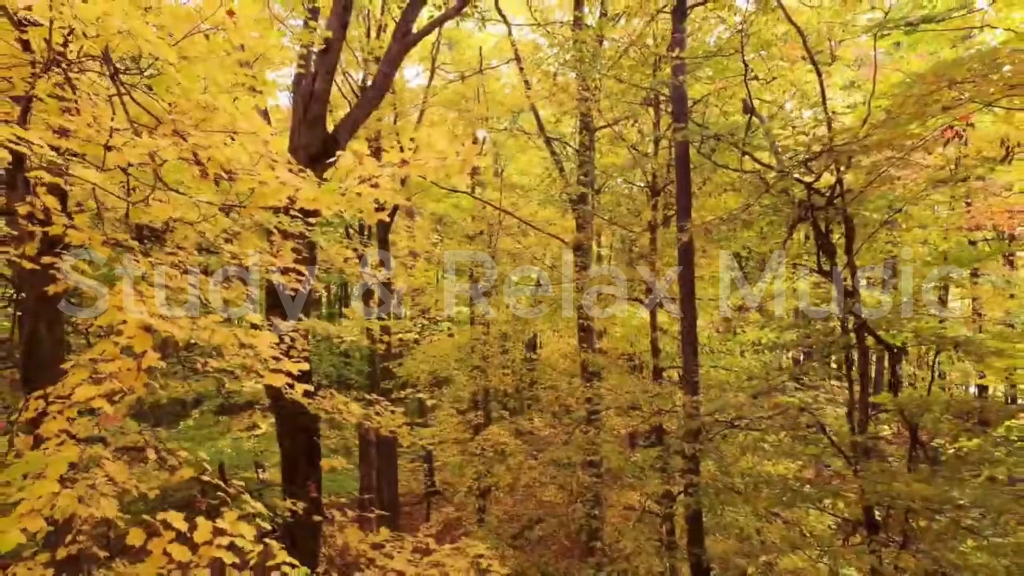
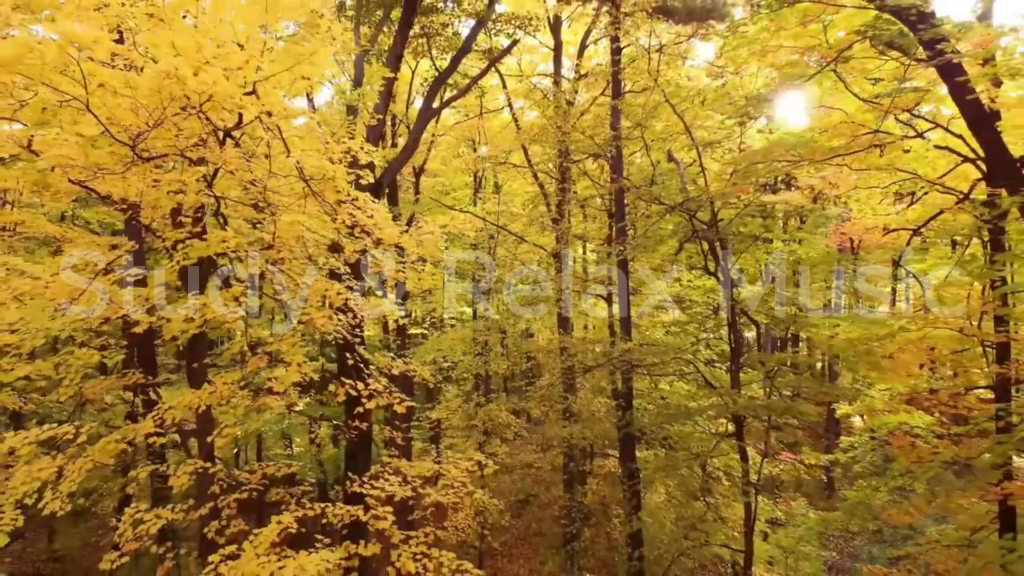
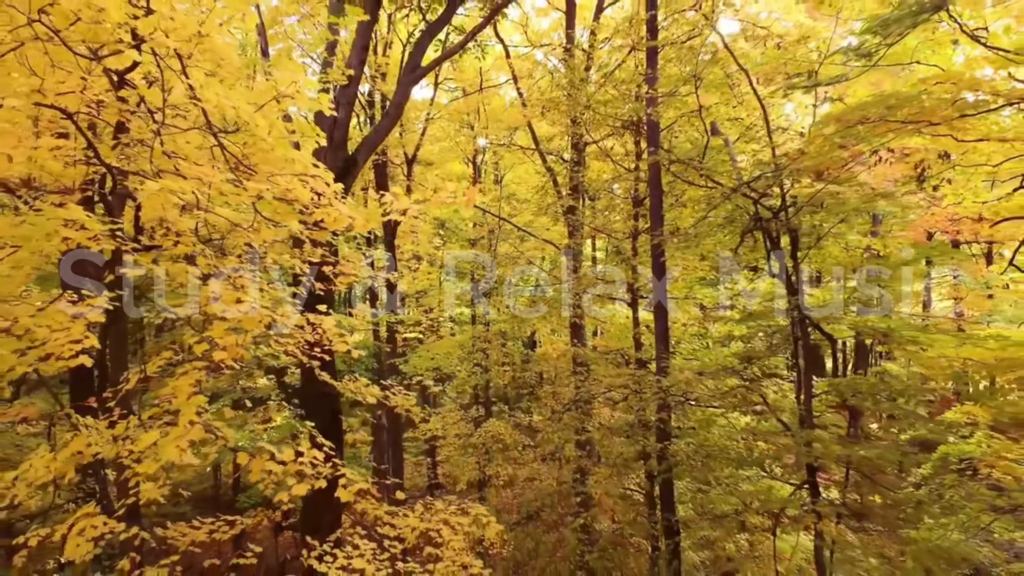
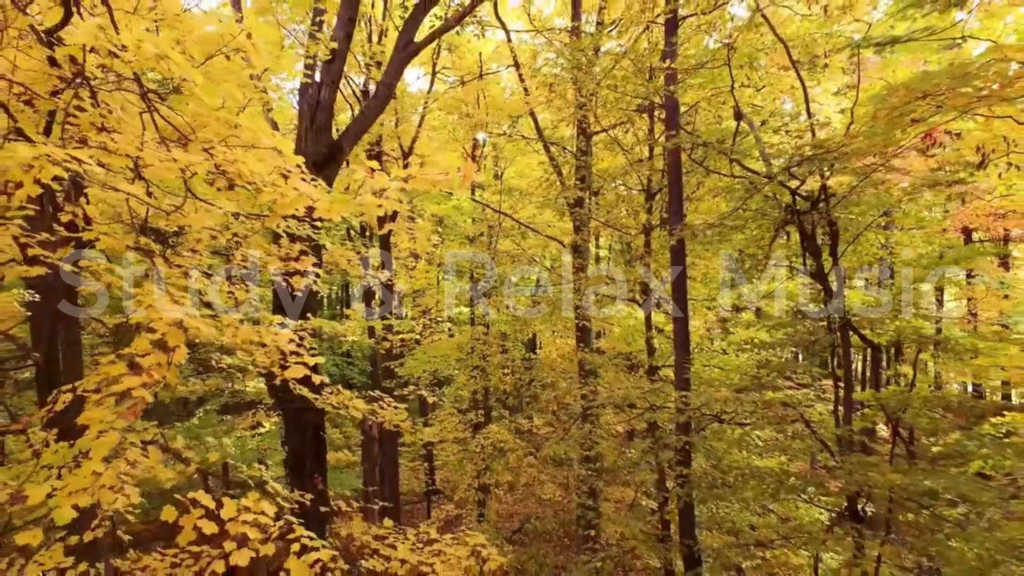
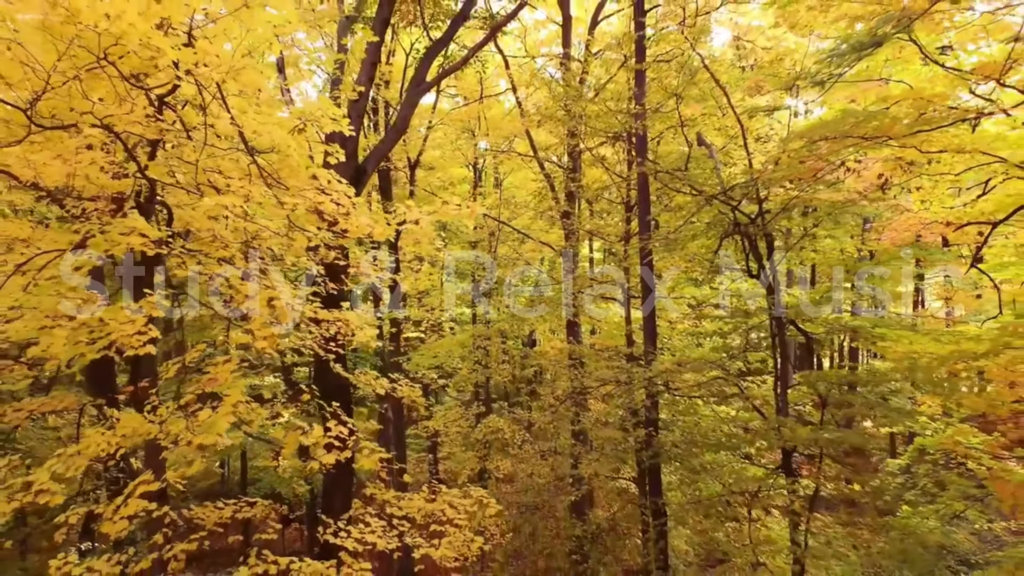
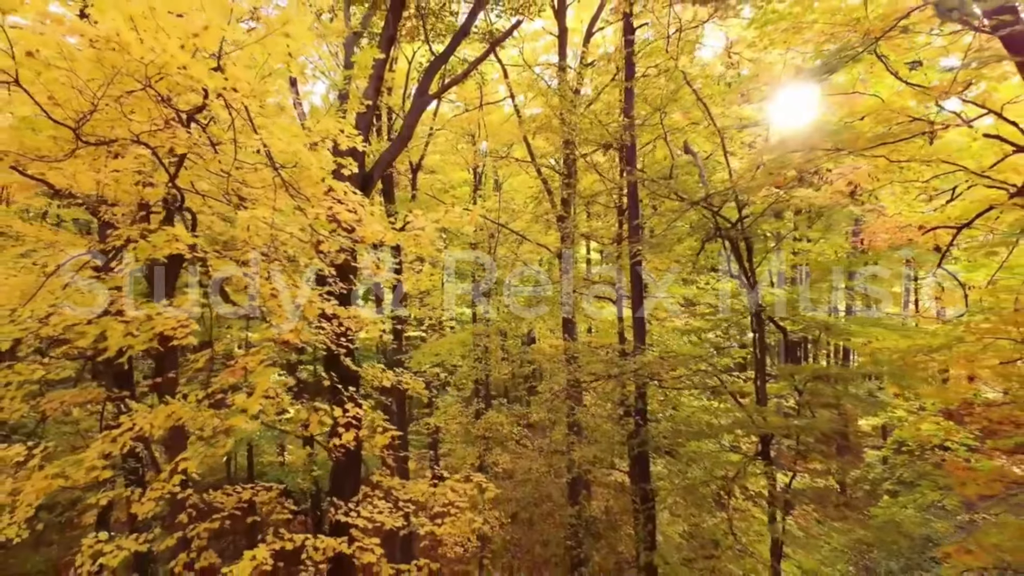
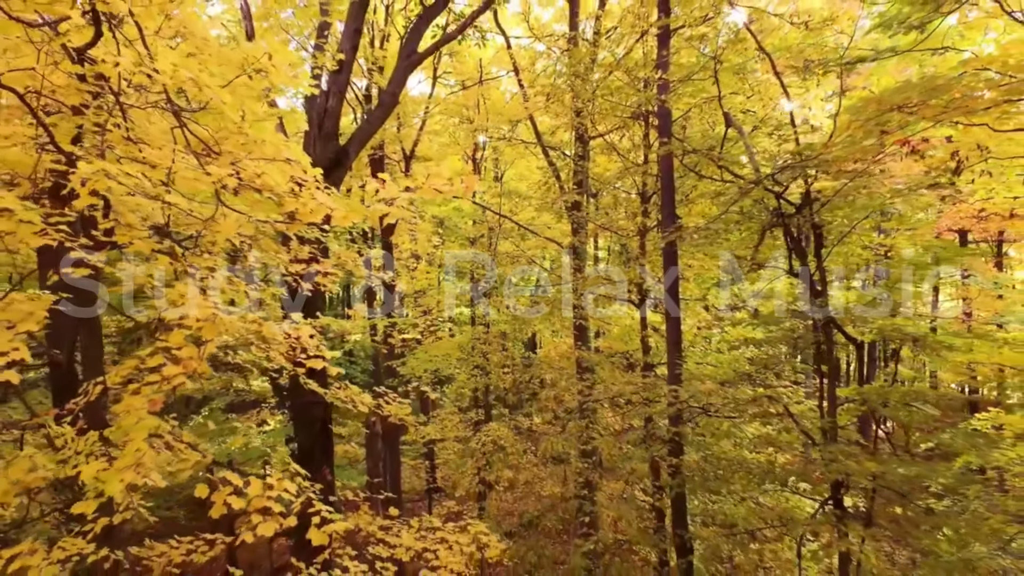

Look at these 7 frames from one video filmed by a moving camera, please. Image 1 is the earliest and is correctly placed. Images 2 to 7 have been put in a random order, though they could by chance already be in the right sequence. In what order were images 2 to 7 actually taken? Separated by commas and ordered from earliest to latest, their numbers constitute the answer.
4, 7, 3, 5, 6, 2
